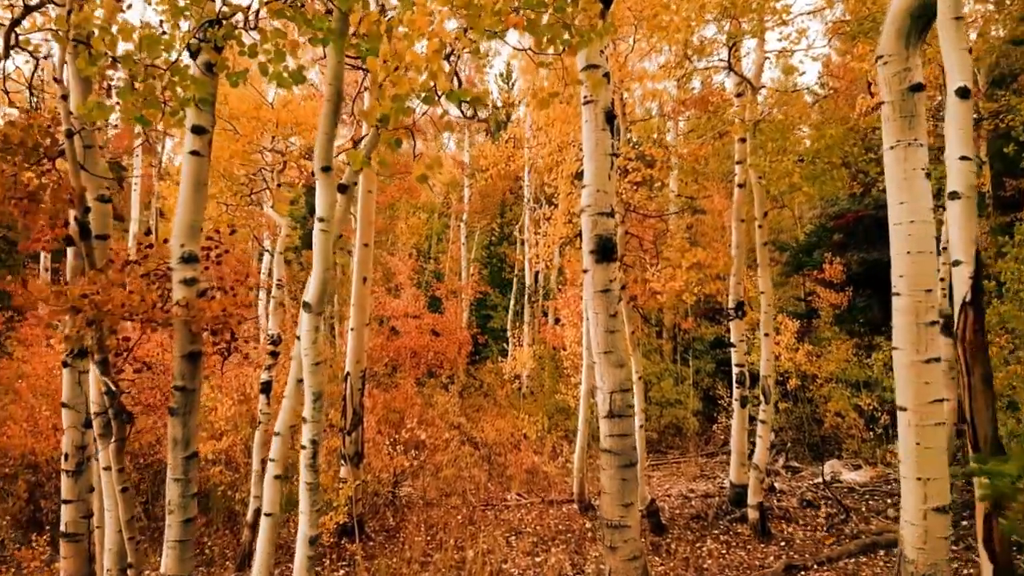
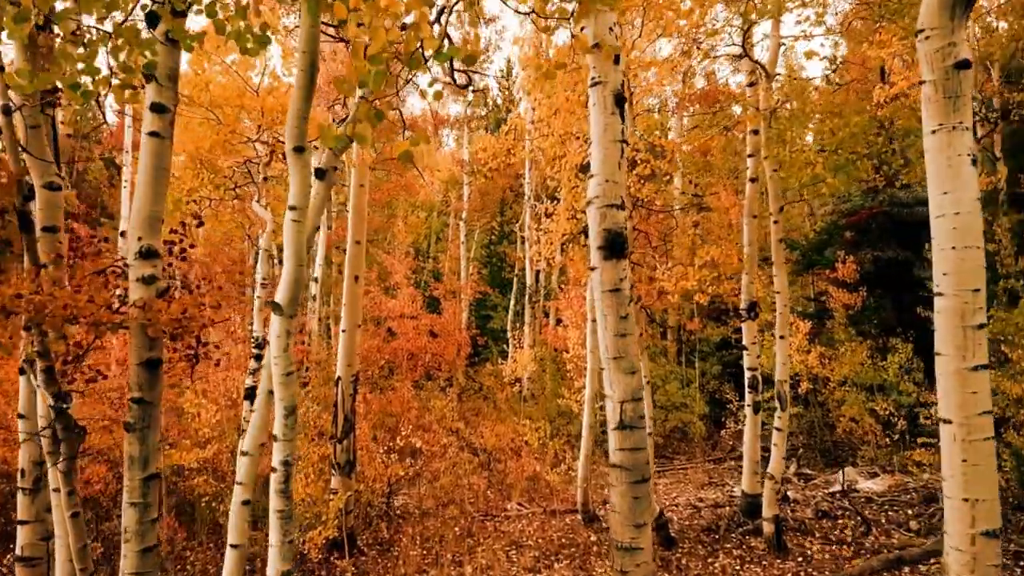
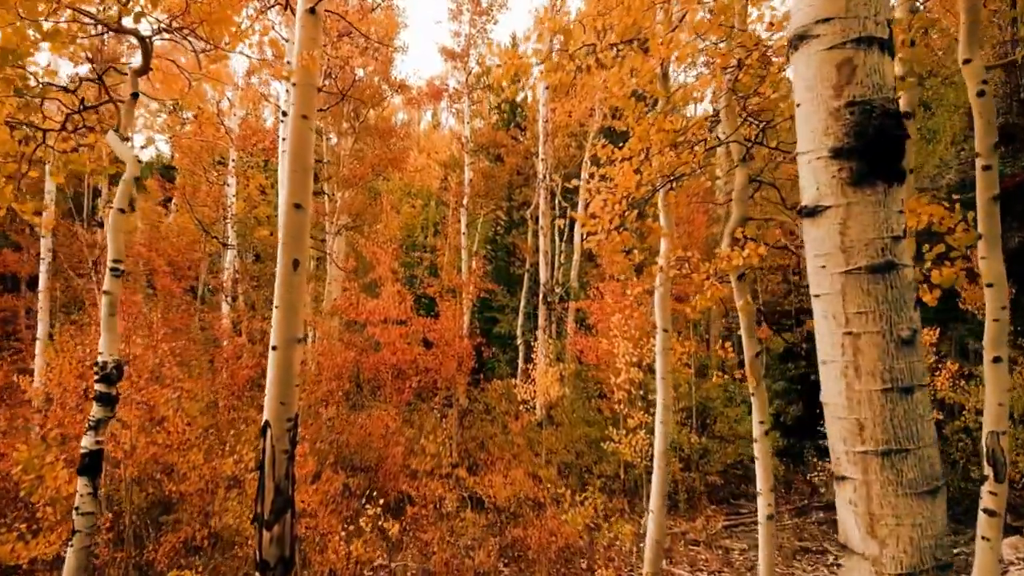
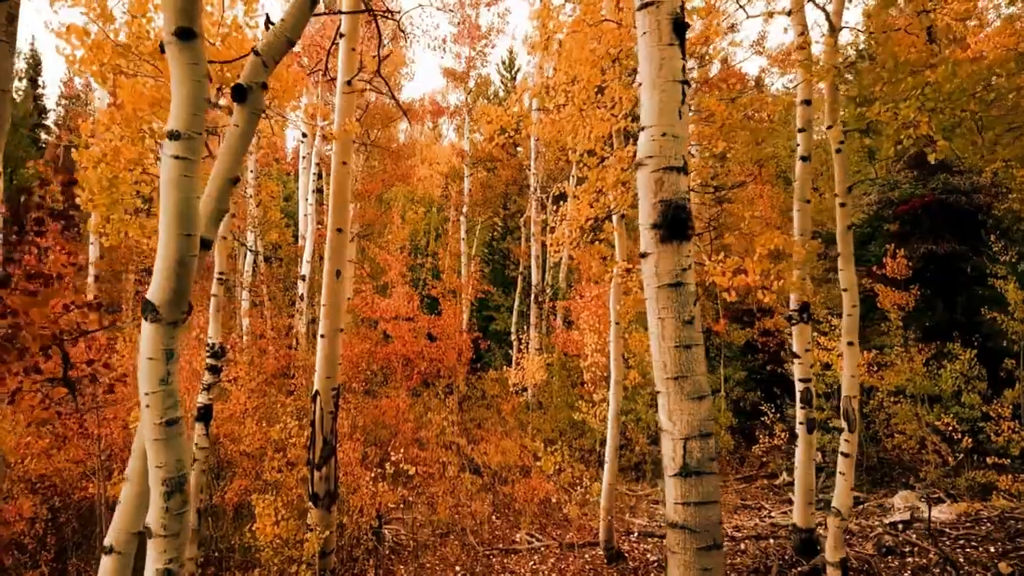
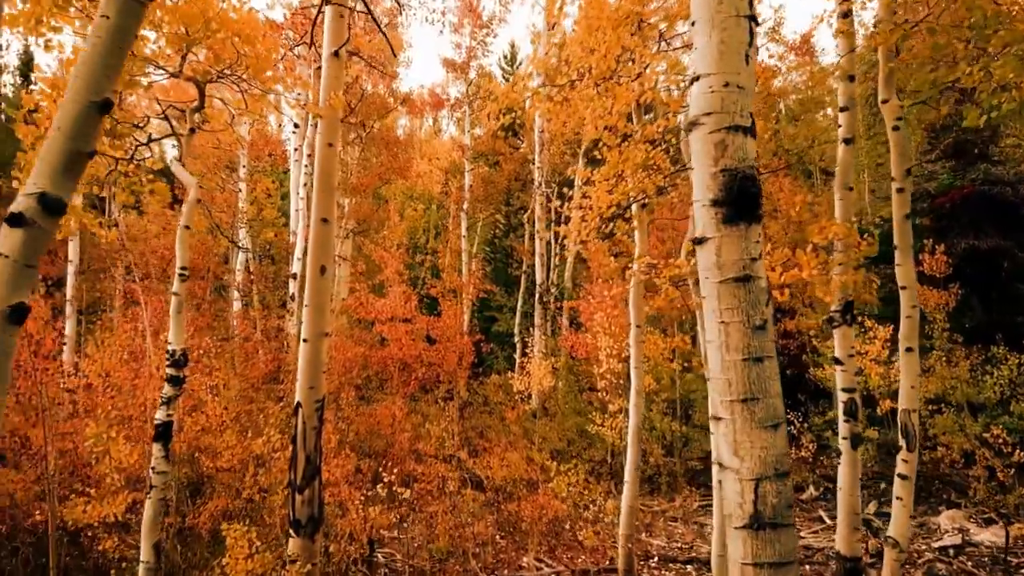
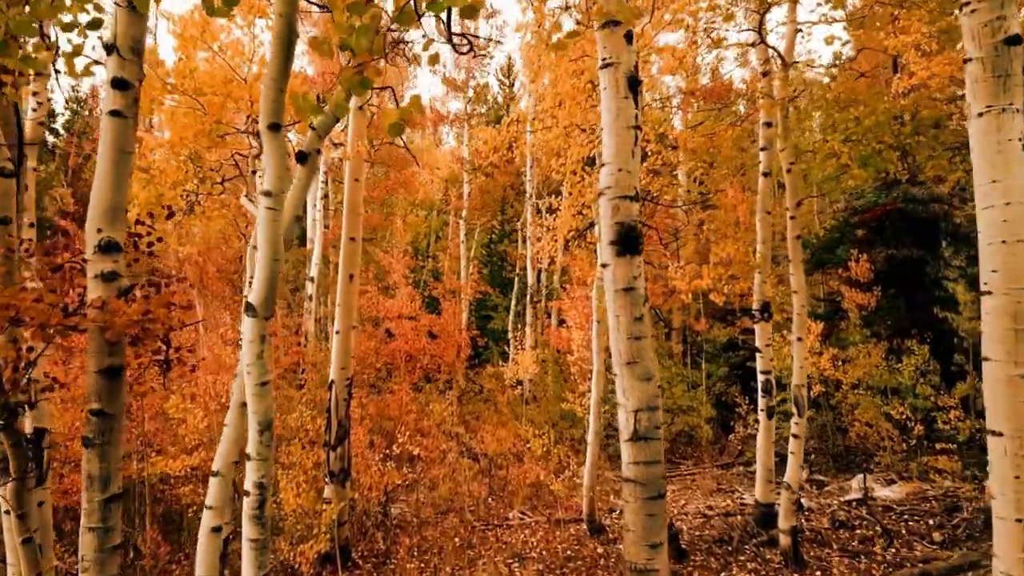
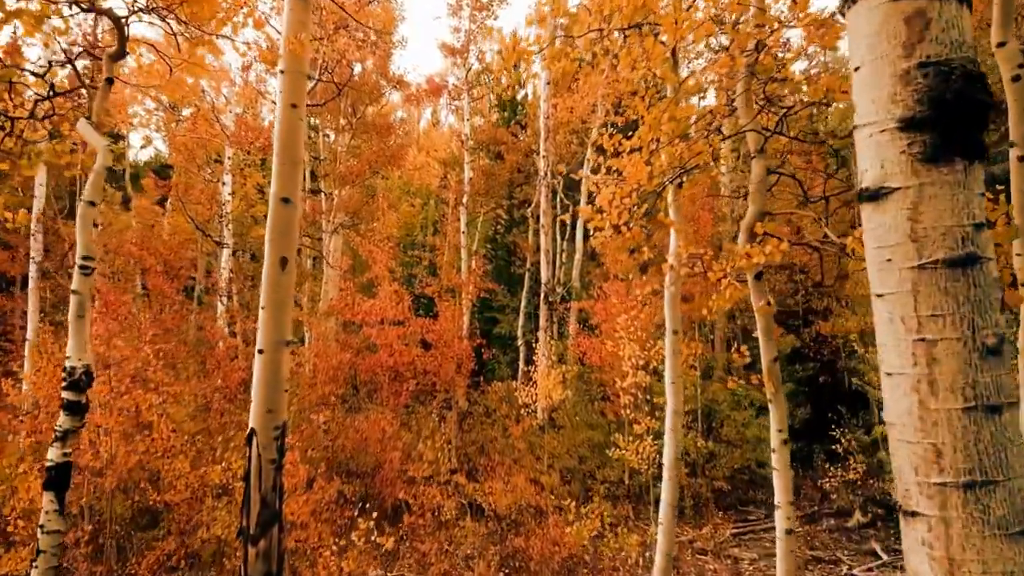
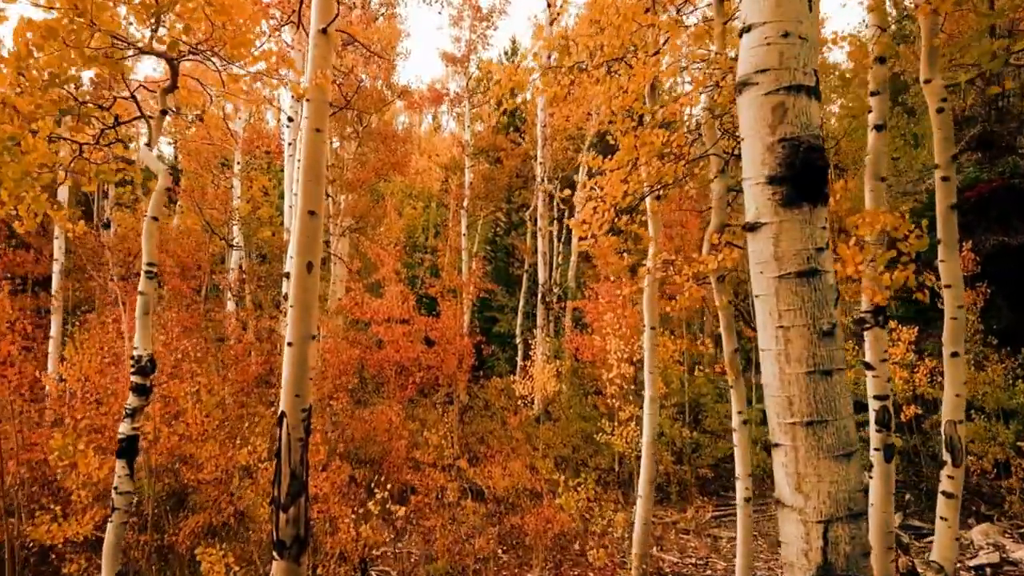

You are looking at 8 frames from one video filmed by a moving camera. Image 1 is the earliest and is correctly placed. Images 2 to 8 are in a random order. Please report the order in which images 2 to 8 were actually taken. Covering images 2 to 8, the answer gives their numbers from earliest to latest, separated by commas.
2, 6, 4, 5, 8, 3, 7
